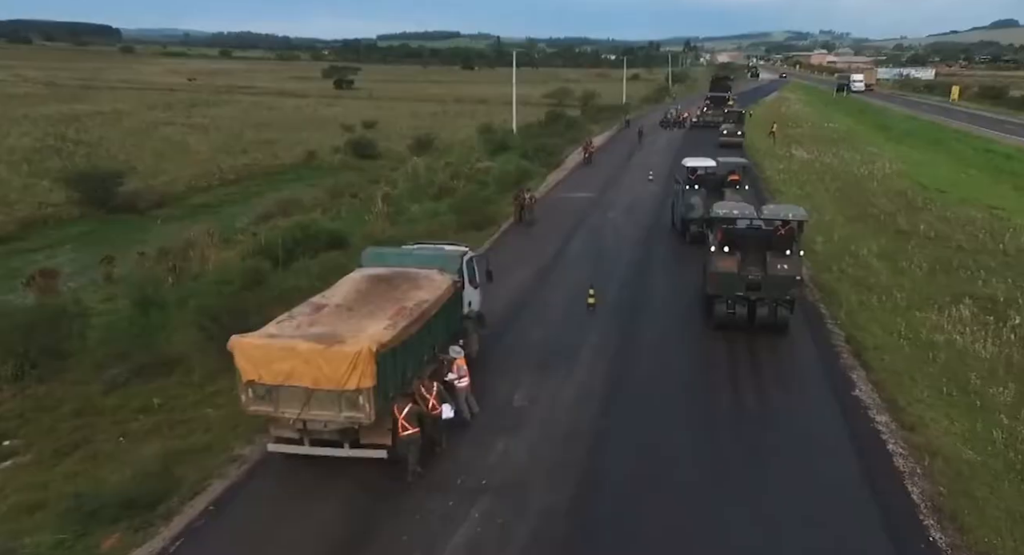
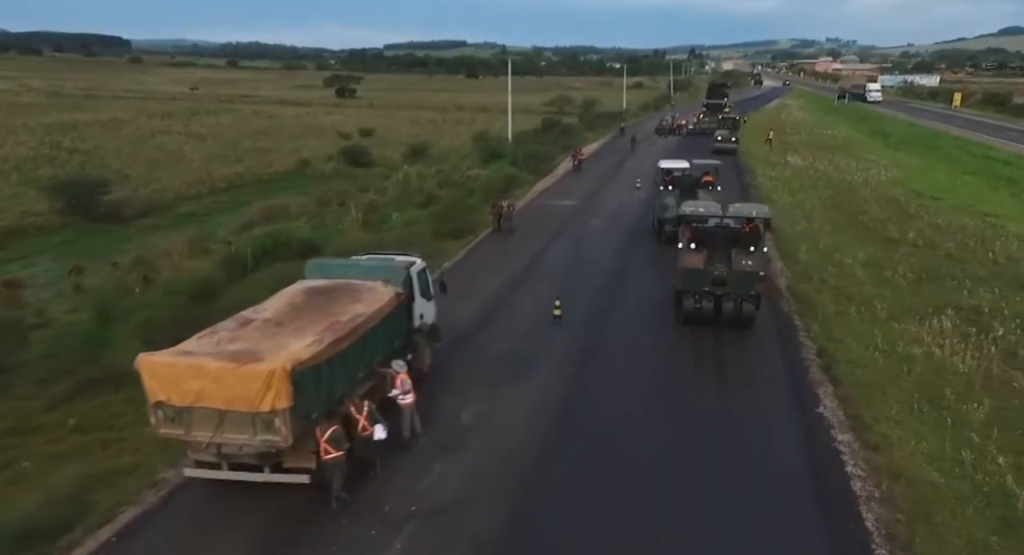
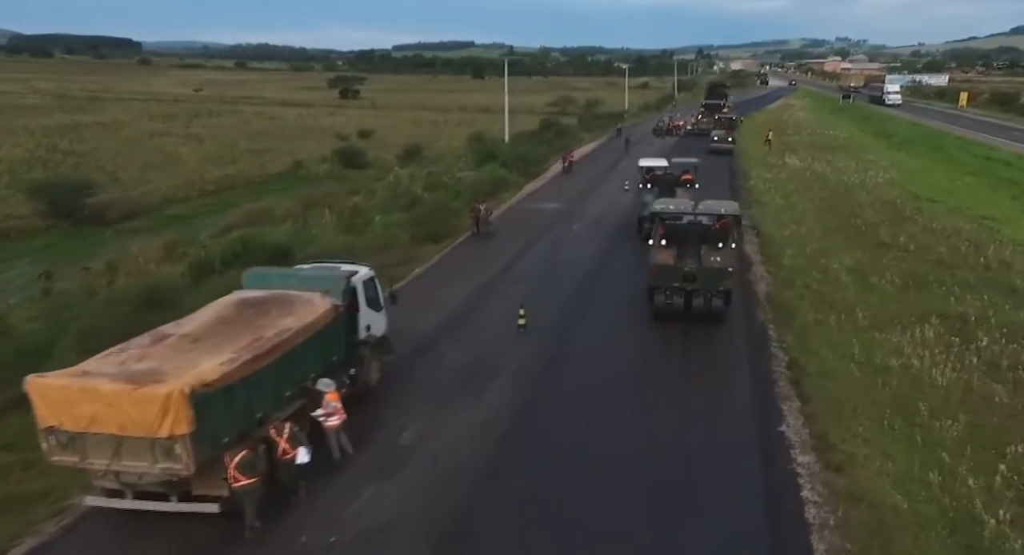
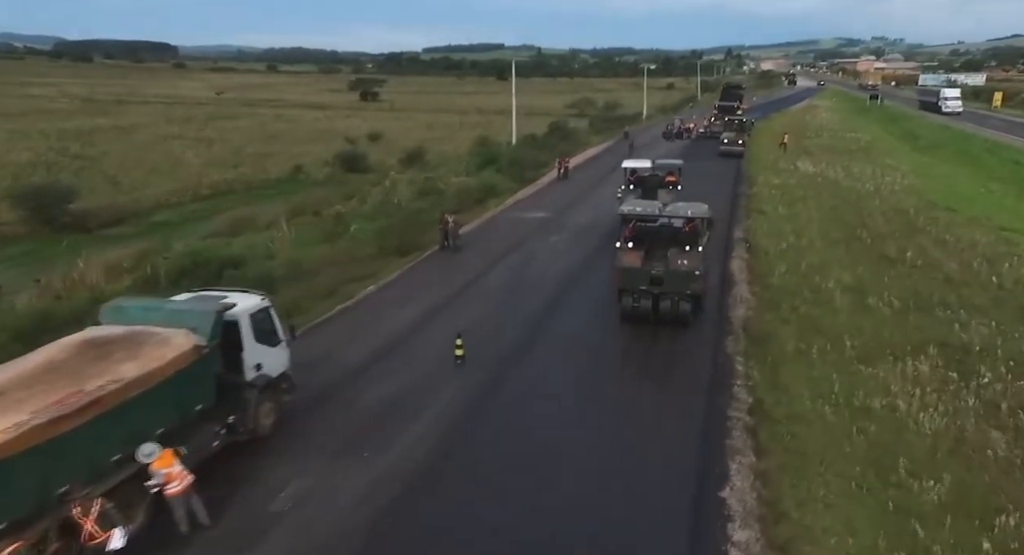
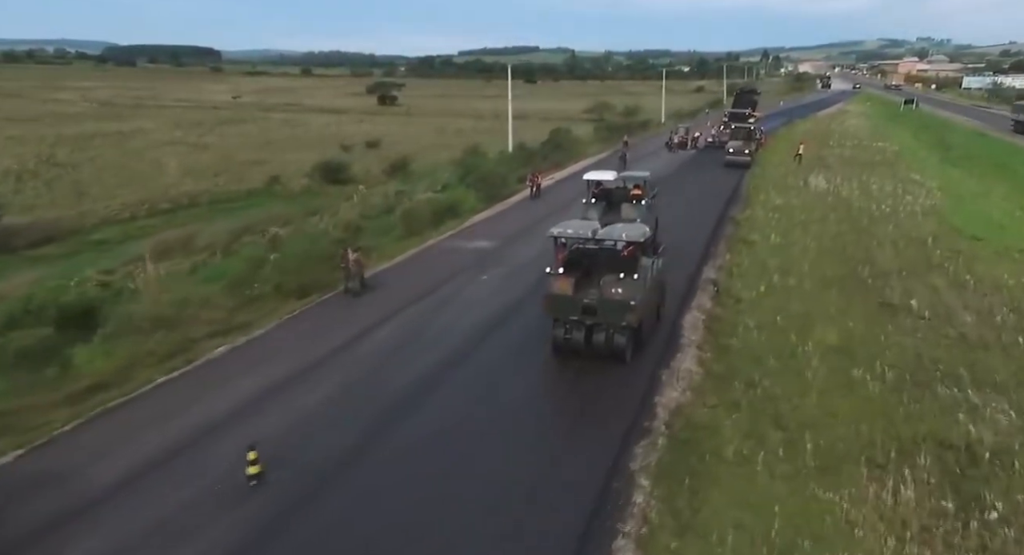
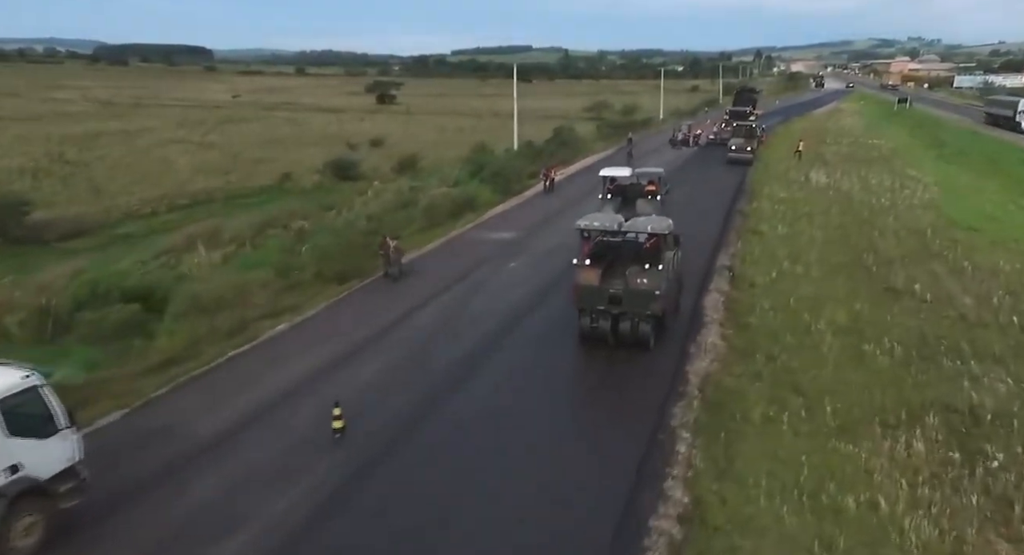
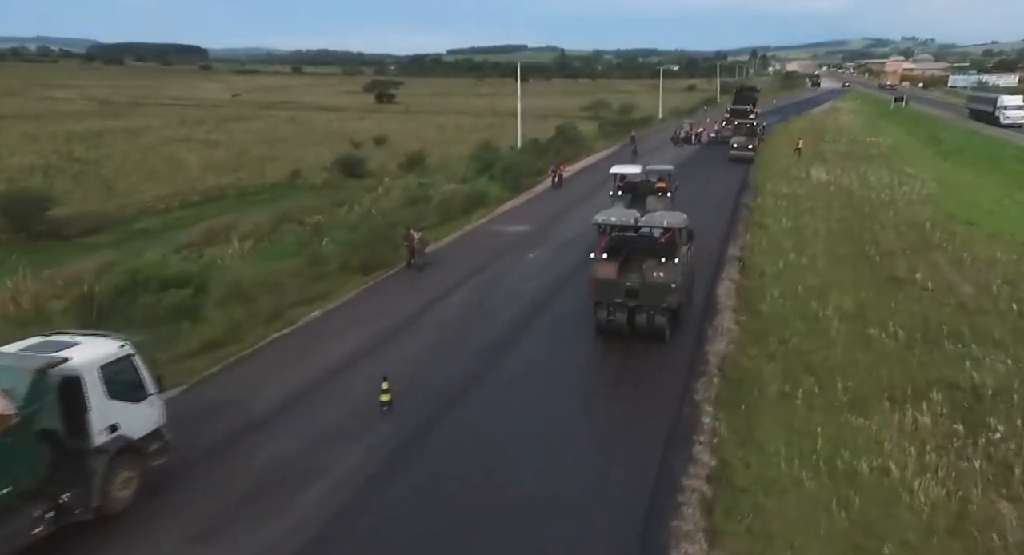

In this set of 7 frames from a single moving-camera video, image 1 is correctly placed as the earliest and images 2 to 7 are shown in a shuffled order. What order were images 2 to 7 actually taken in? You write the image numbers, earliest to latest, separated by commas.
2, 3, 4, 7, 6, 5
